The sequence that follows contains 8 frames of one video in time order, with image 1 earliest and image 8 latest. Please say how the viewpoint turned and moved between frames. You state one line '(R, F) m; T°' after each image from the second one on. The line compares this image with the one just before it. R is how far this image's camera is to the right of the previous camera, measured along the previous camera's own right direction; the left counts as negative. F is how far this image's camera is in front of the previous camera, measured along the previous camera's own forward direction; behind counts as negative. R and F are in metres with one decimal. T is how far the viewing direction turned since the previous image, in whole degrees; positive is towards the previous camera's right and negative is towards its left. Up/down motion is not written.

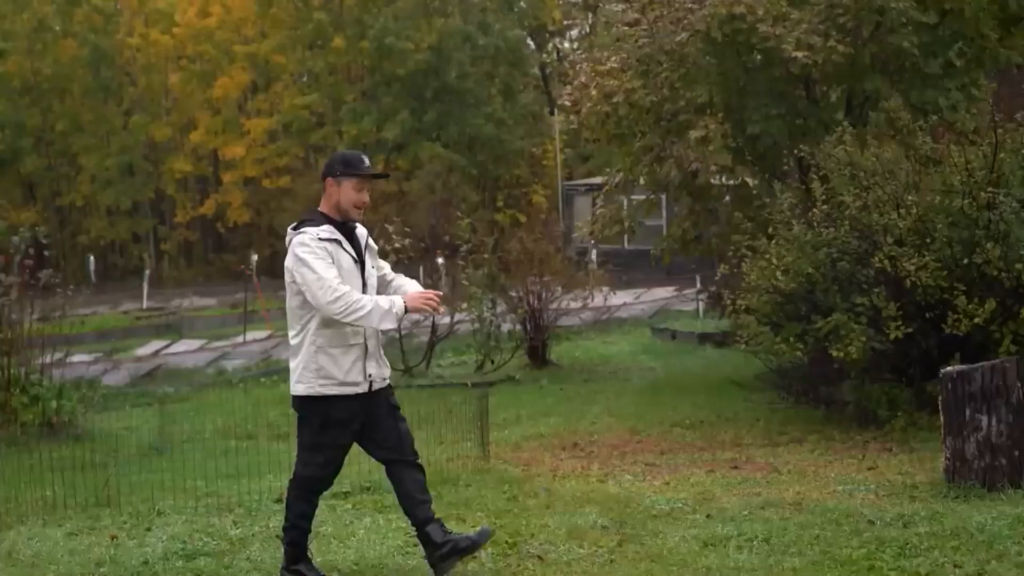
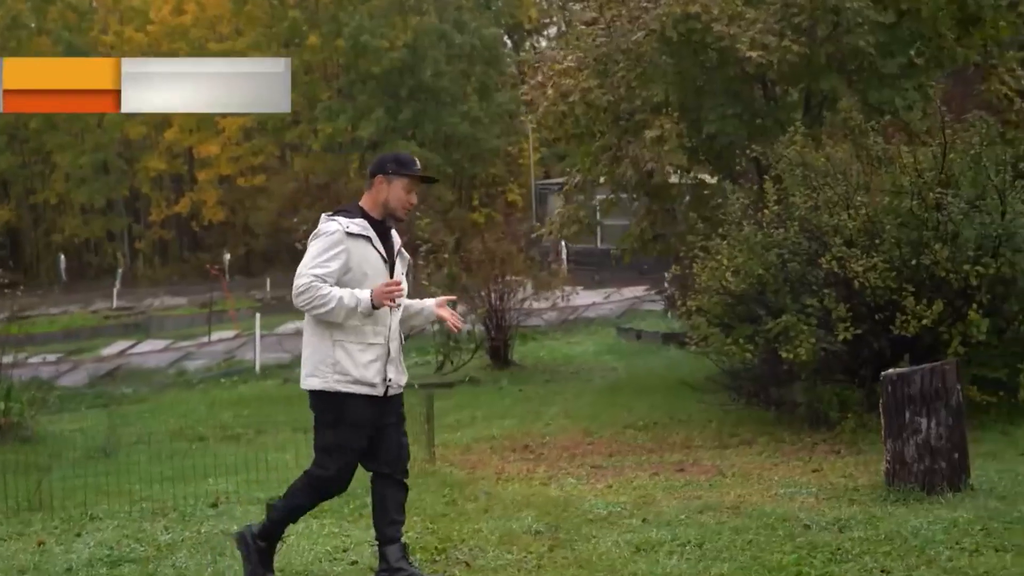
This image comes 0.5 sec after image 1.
(+0.3, +0.1) m; +1°
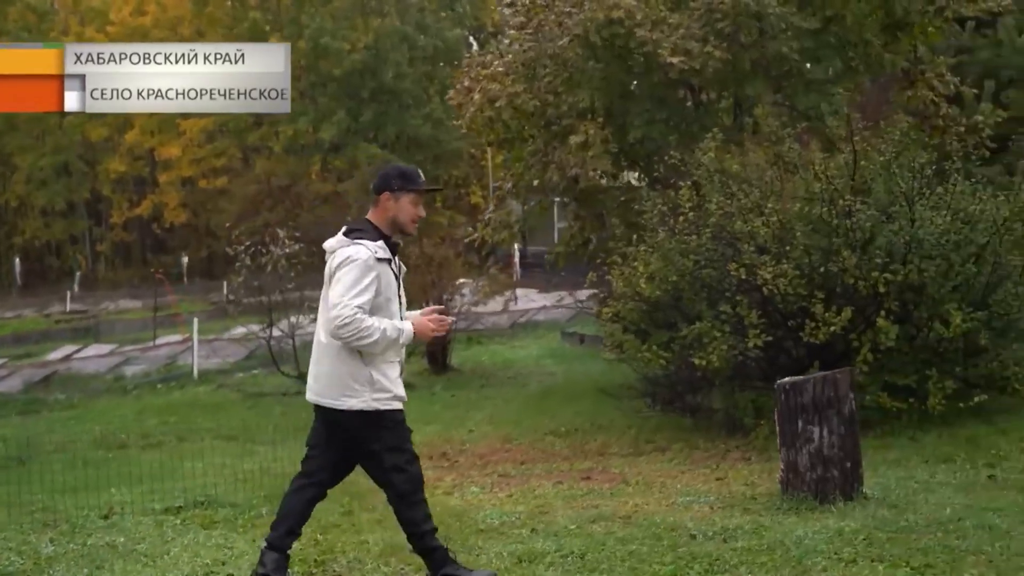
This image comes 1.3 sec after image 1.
(+0.5, 0.0) m; +1°
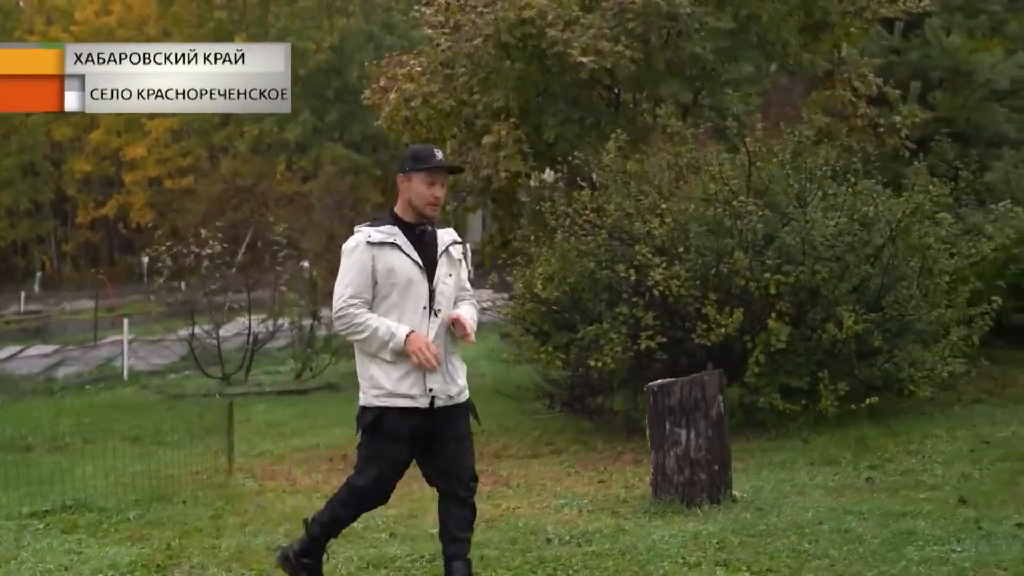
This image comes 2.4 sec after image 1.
(+0.8, +0.1) m; +1°
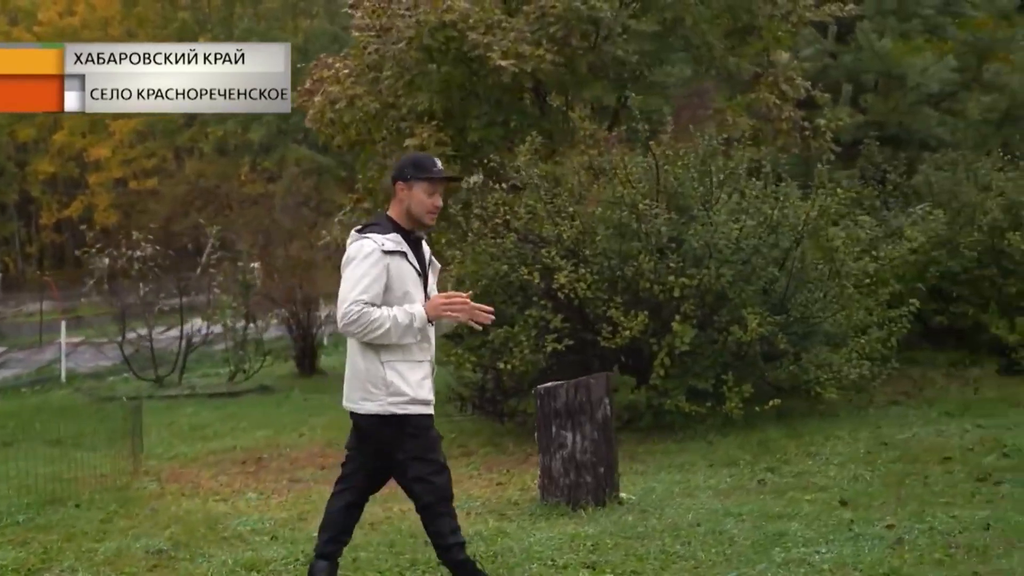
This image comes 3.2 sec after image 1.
(+0.6, 0.0) m; +1°
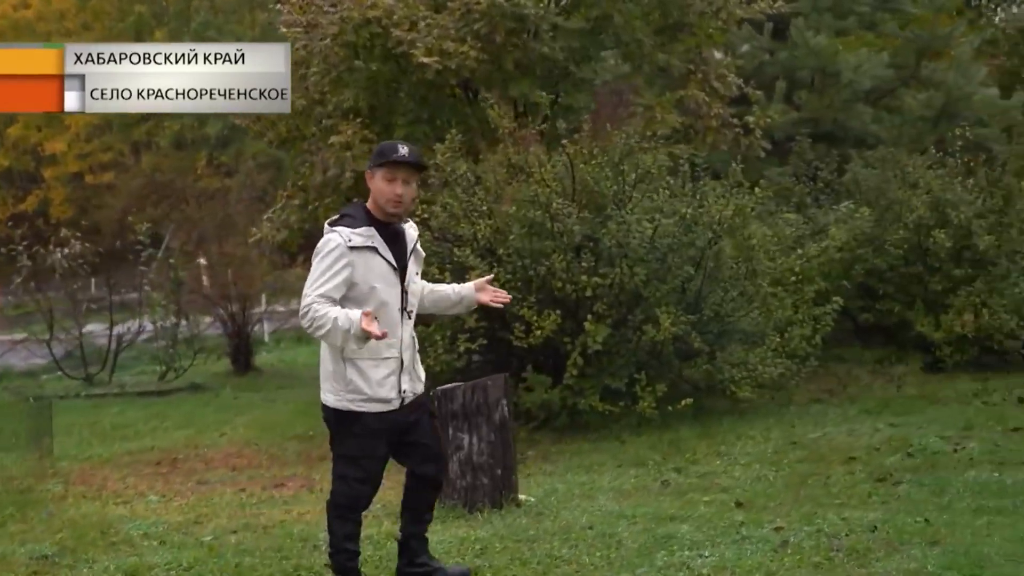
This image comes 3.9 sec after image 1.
(+0.5, +0.1) m; +1°
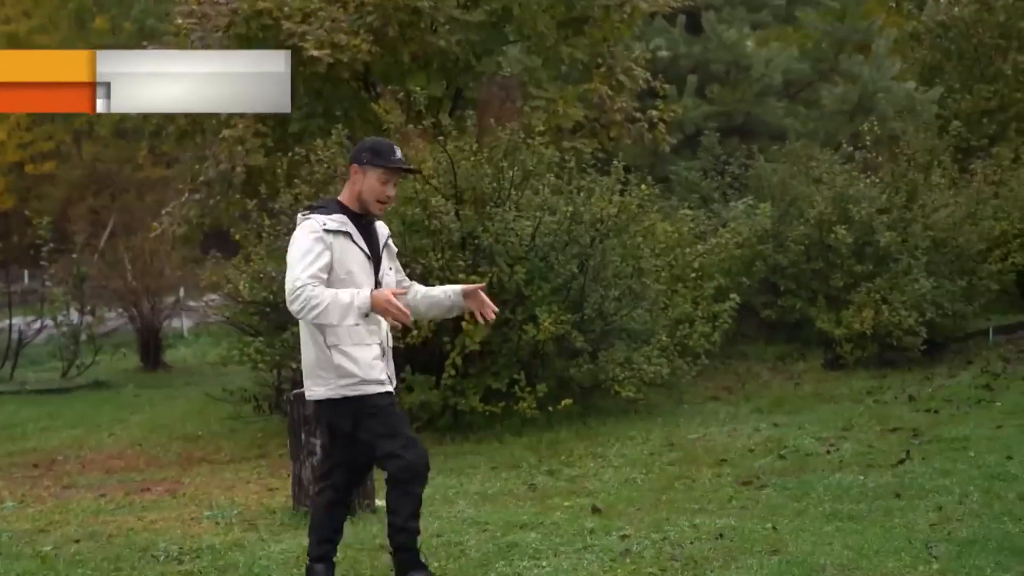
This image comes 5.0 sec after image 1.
(+0.7, +0.2) m; +2°
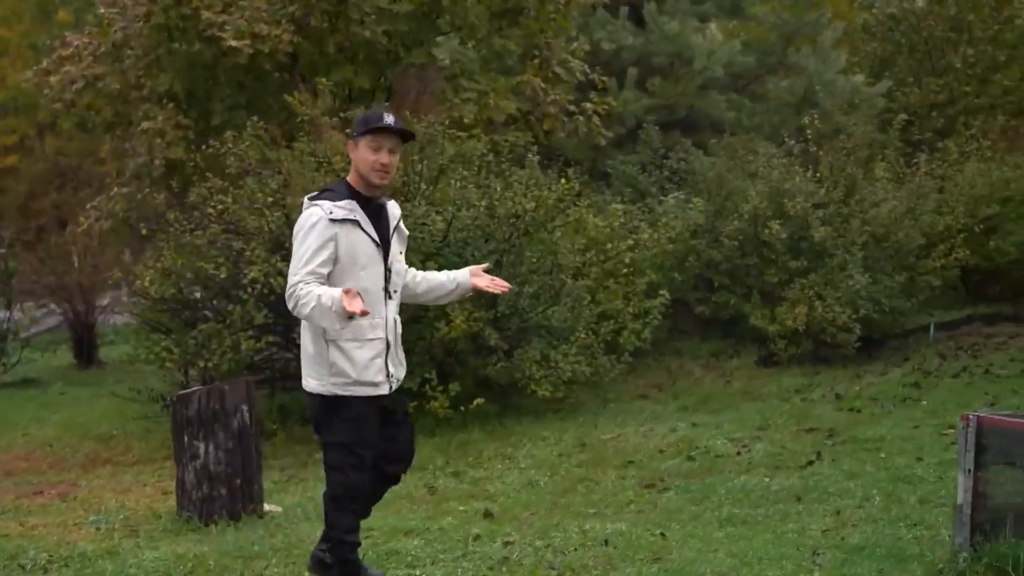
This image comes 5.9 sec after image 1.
(+0.6, +0.3) m; +1°
